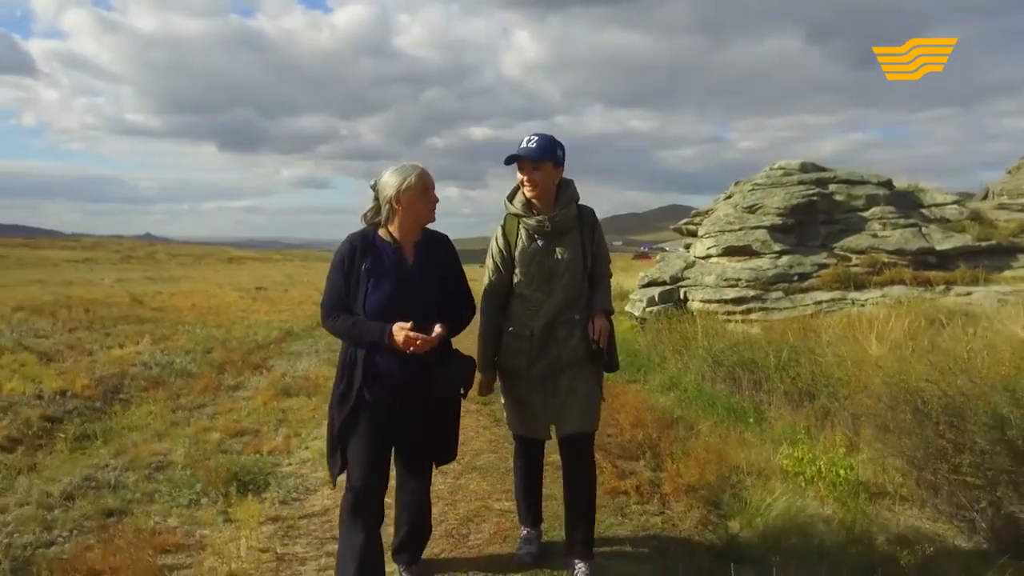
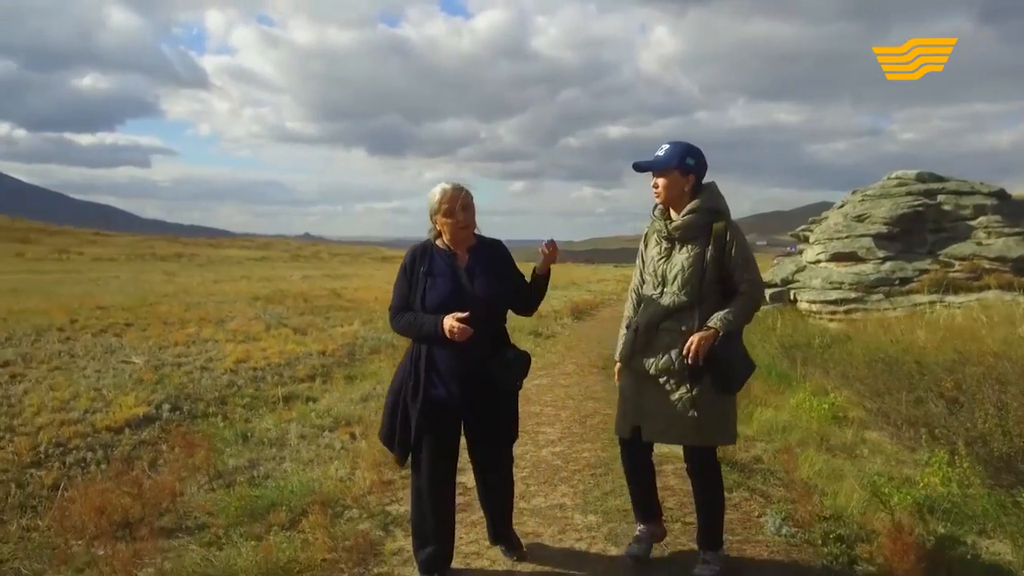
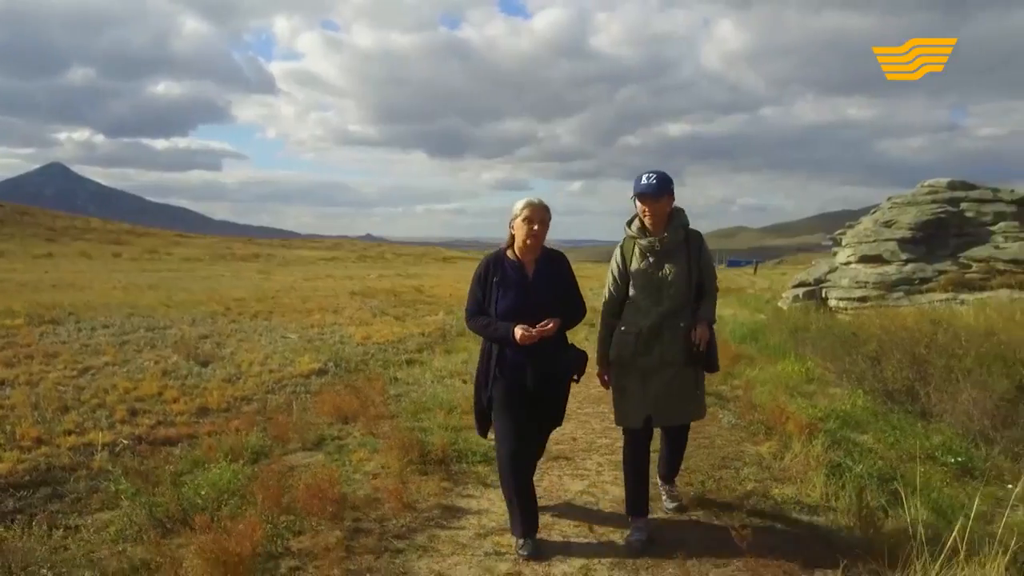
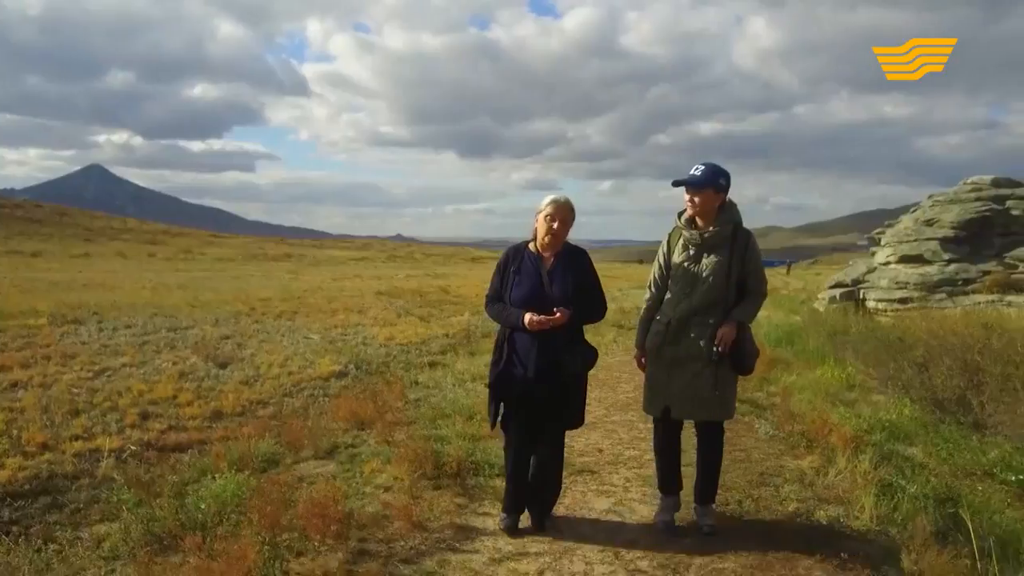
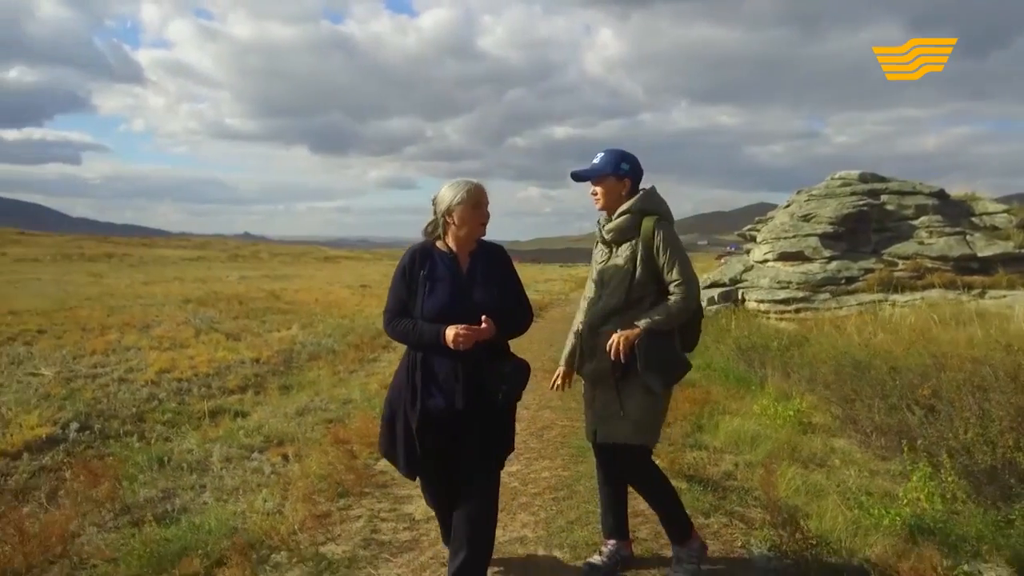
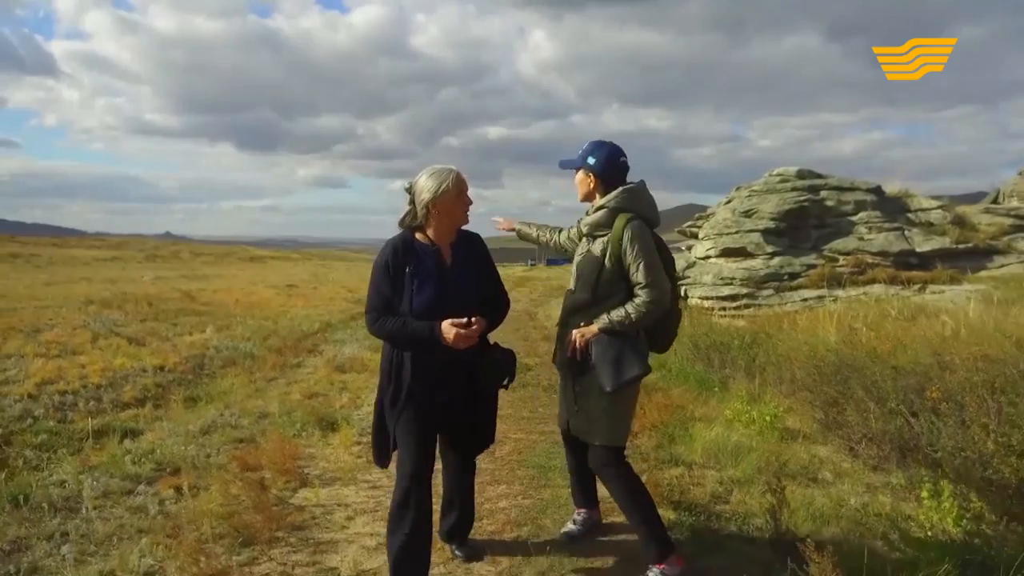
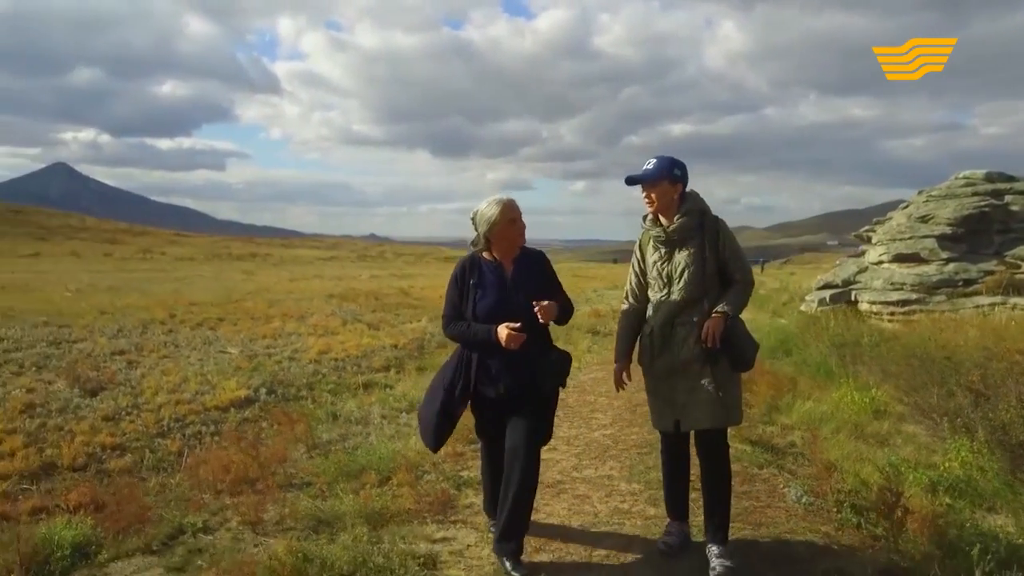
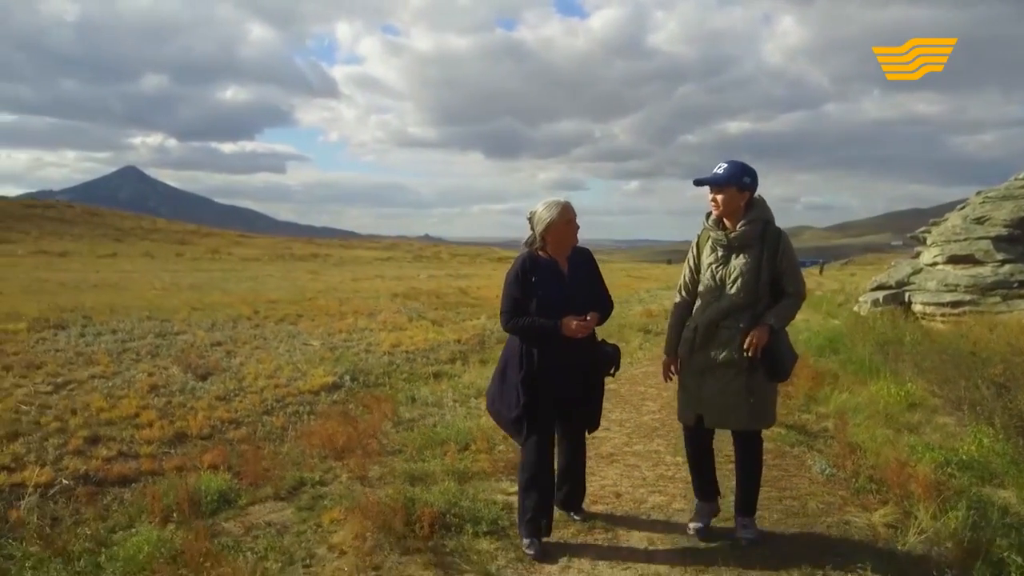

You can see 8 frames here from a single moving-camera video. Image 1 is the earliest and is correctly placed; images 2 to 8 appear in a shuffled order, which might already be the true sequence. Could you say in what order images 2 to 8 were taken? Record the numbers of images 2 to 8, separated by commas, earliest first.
6, 5, 2, 7, 8, 4, 3
